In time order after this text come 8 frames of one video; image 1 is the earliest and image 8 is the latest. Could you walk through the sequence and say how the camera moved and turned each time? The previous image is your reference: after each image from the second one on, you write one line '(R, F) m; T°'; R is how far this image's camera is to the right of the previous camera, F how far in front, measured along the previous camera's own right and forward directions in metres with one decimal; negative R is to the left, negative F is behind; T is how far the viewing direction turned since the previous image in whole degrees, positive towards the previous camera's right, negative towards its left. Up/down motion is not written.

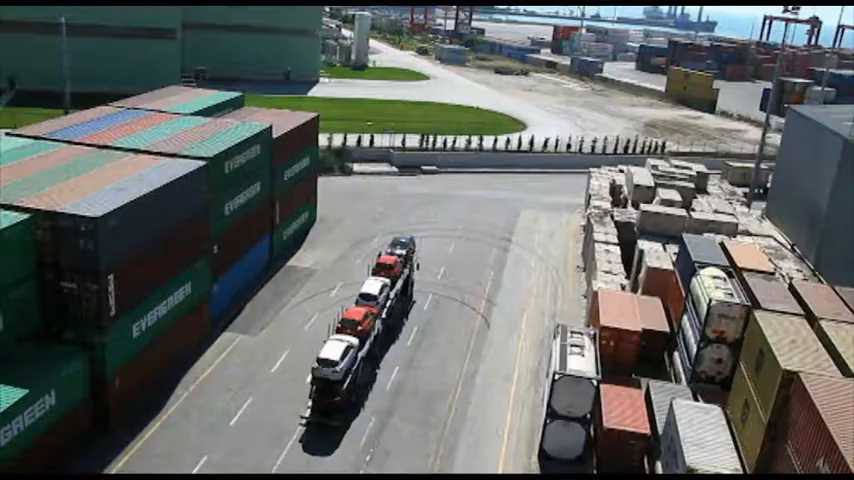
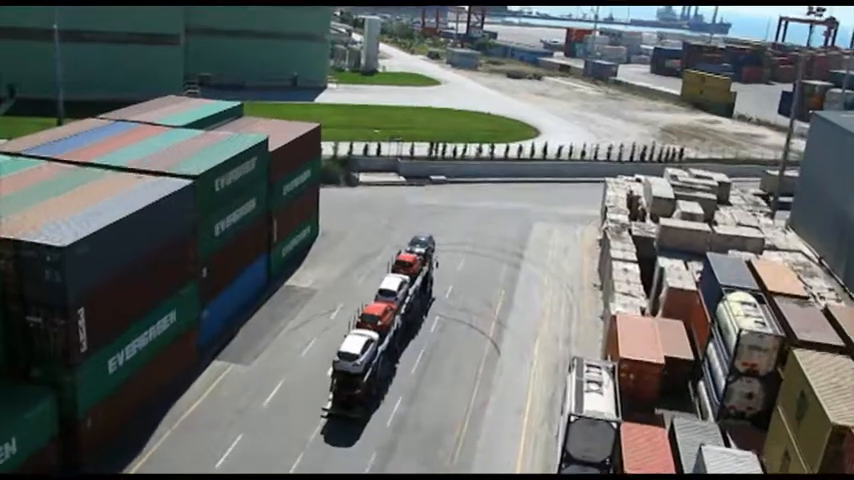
(+0.2, +1.6) m; -1°
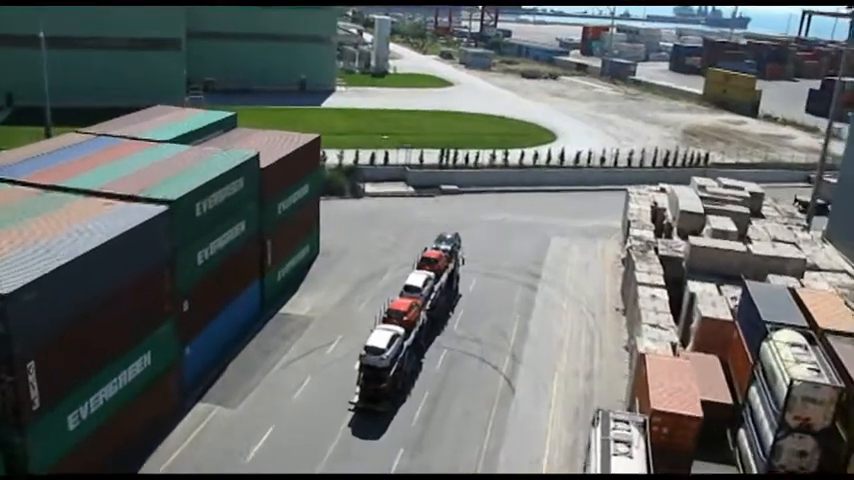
(+0.3, +2.3) m; -1°
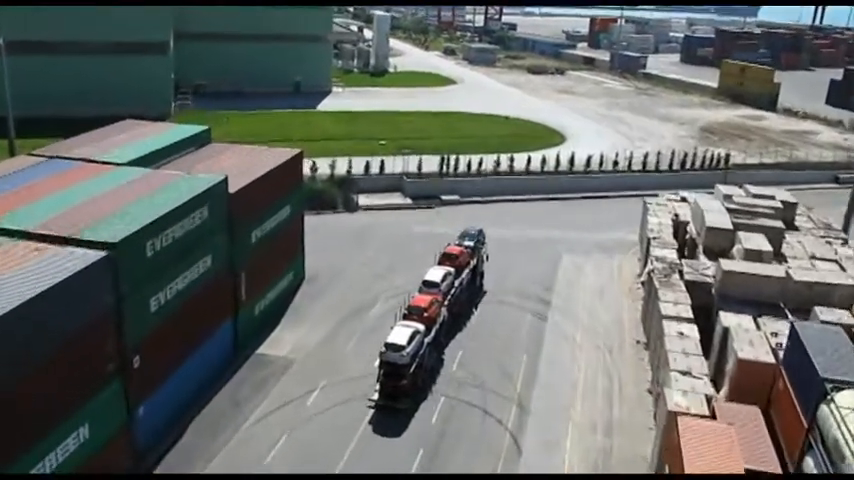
(+0.4, +3.0) m; -1°
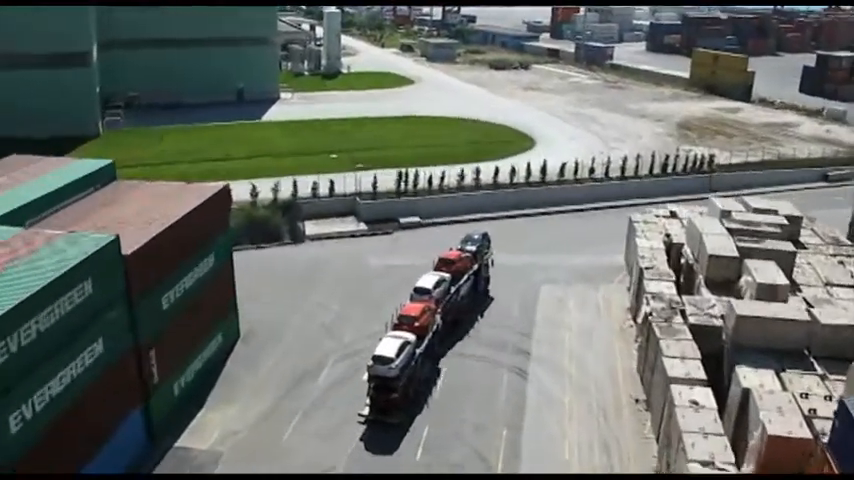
(+0.4, +4.0) m; +2°
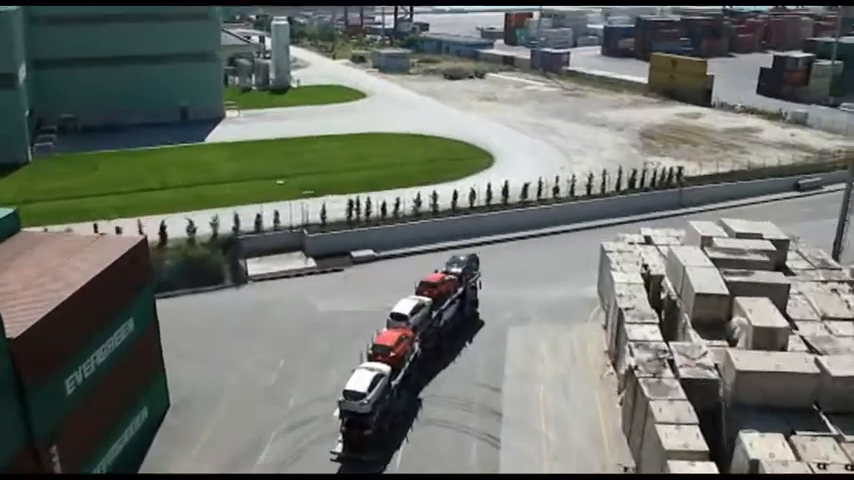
(+0.2, +2.6) m; +3°
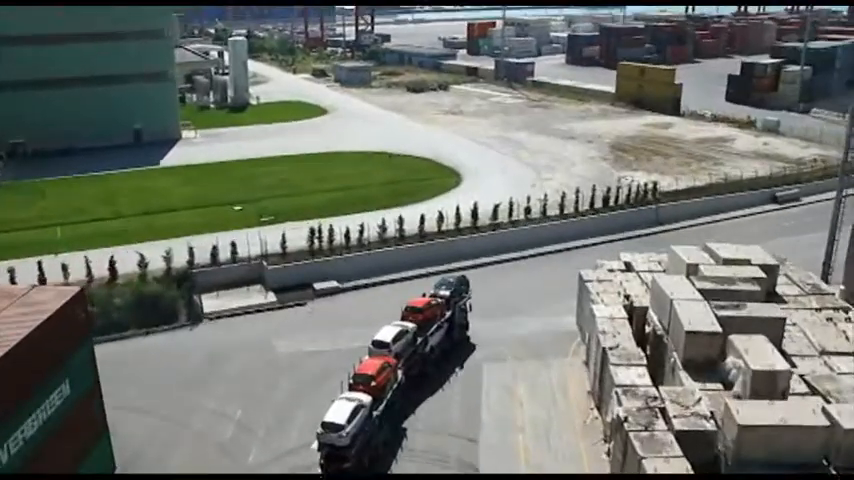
(+0.1, +1.8) m; +2°
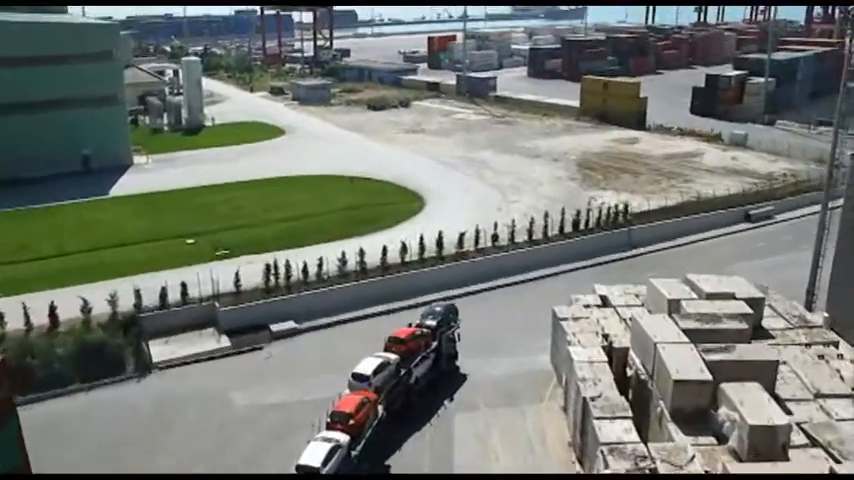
(+0.1, +1.6) m; +2°
